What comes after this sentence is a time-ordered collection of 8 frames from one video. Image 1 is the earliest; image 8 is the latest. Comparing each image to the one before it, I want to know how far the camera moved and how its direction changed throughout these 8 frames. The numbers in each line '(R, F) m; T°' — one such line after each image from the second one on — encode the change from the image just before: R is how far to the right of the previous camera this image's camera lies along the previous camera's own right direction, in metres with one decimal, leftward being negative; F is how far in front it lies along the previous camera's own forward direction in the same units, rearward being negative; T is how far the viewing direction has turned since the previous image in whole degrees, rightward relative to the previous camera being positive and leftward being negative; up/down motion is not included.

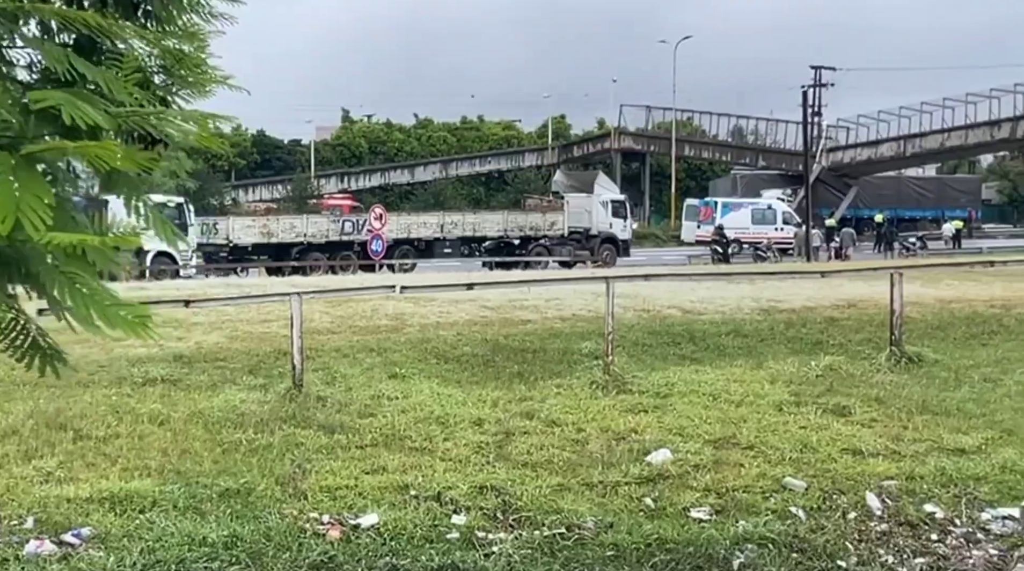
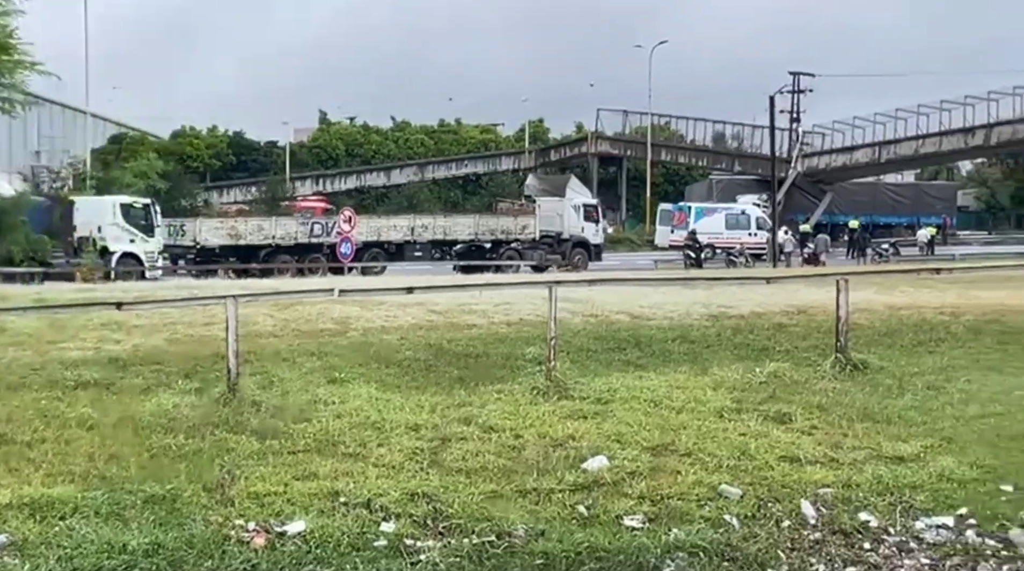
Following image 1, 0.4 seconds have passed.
(+0.3, +0.1) m; +1°
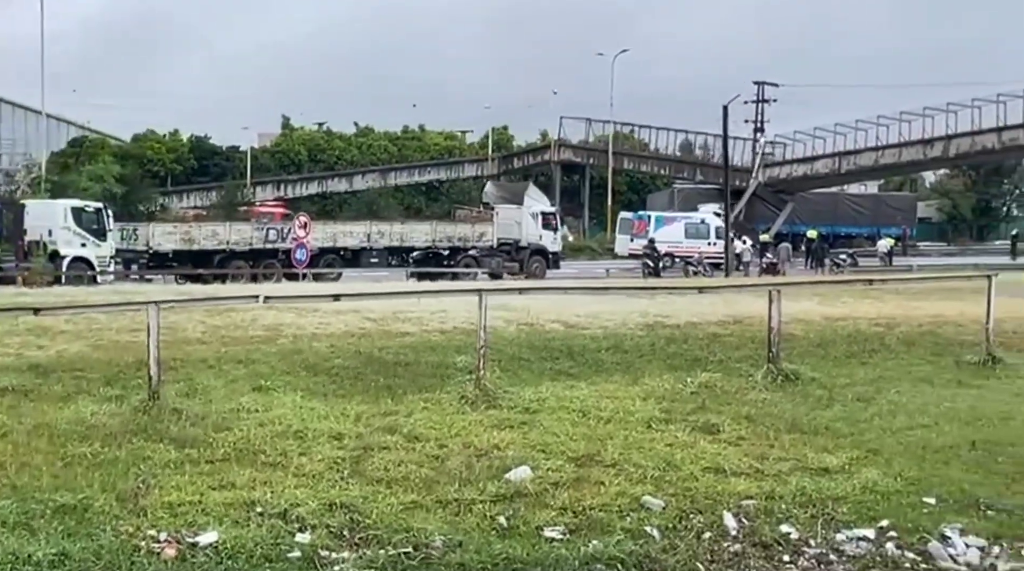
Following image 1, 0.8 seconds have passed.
(+0.3, +0.1) m; +2°
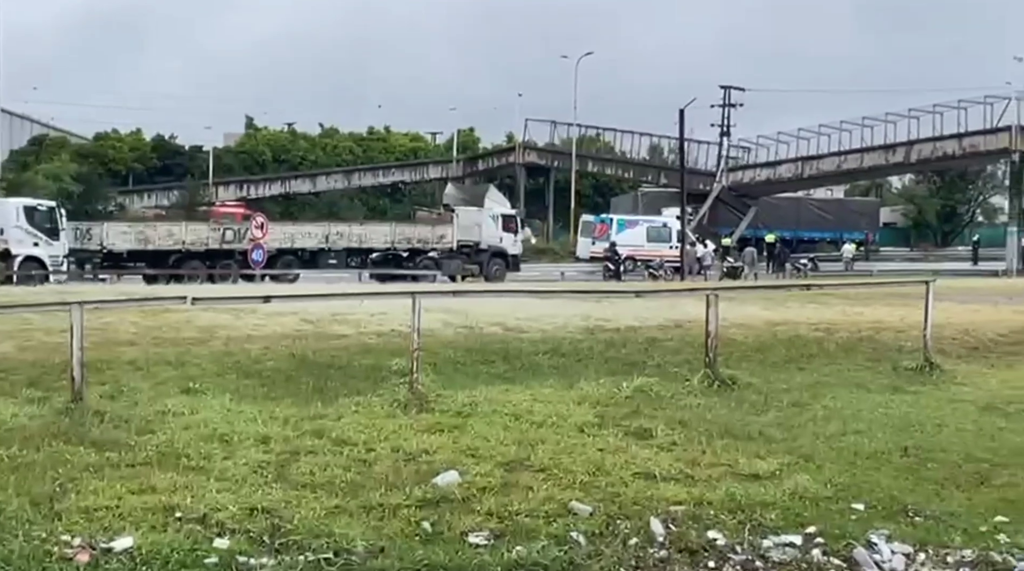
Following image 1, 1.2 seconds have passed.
(+0.3, +0.1) m; +2°
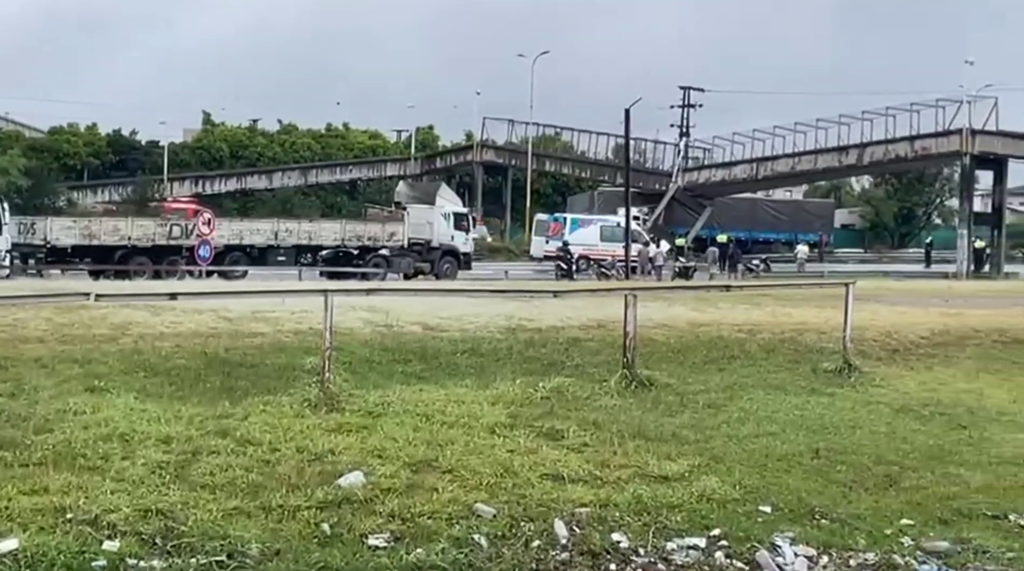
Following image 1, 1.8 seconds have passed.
(+0.4, +0.1) m; +2°
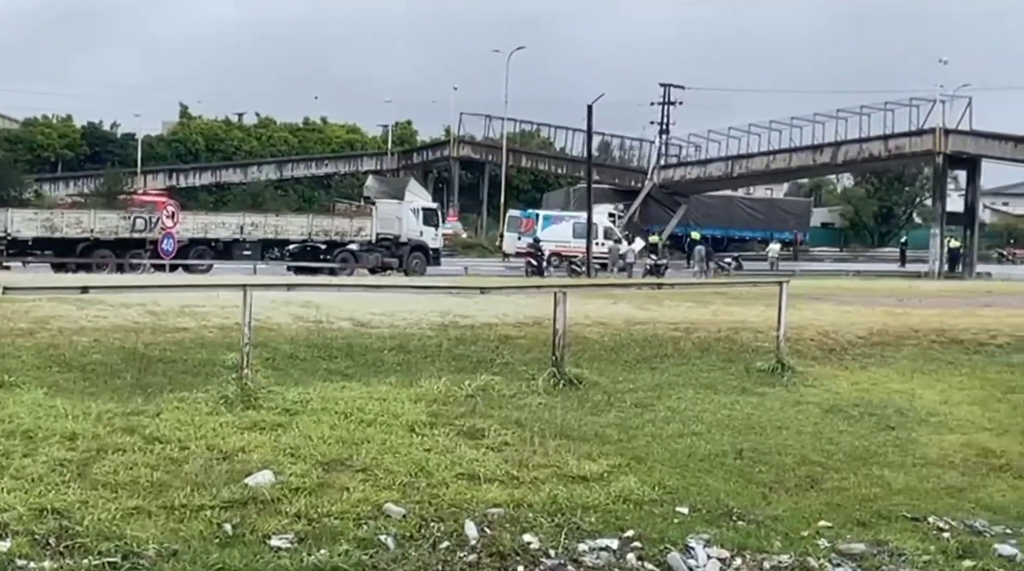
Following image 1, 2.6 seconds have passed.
(+0.5, +0.2) m; +1°
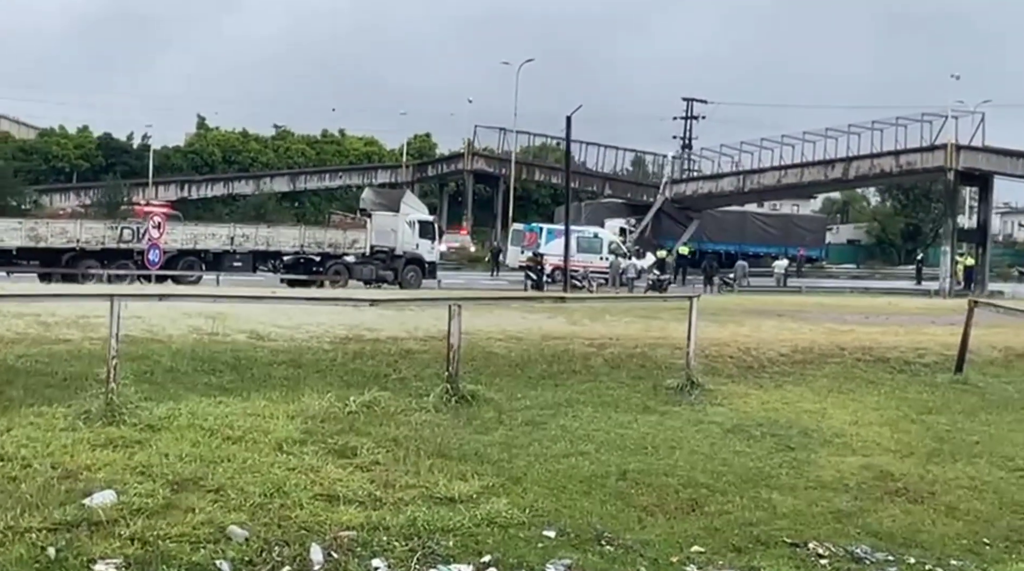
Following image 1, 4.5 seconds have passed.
(+1.3, +0.4) m; -1°
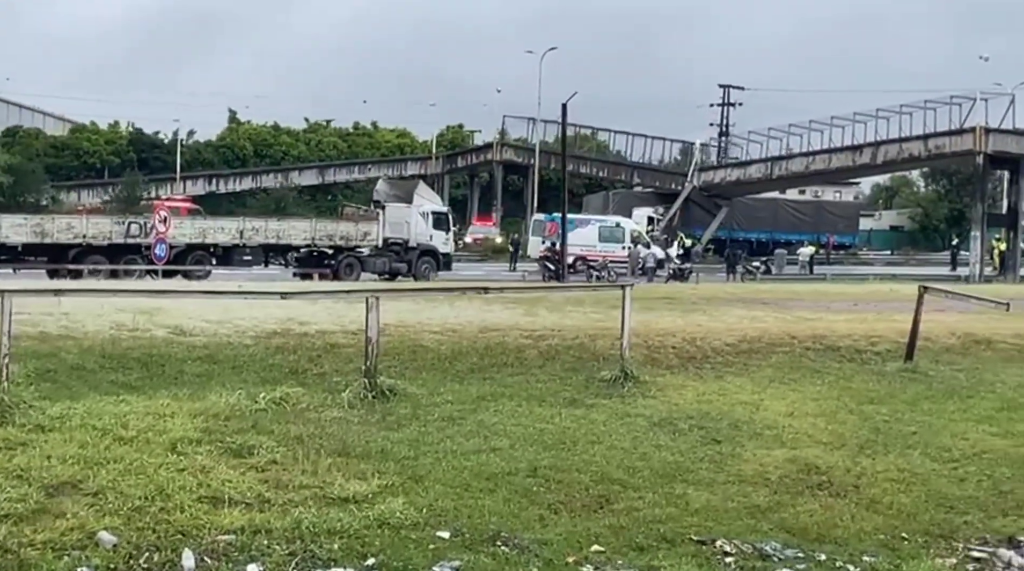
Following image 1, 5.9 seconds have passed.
(+1.1, +0.5) m; -1°
